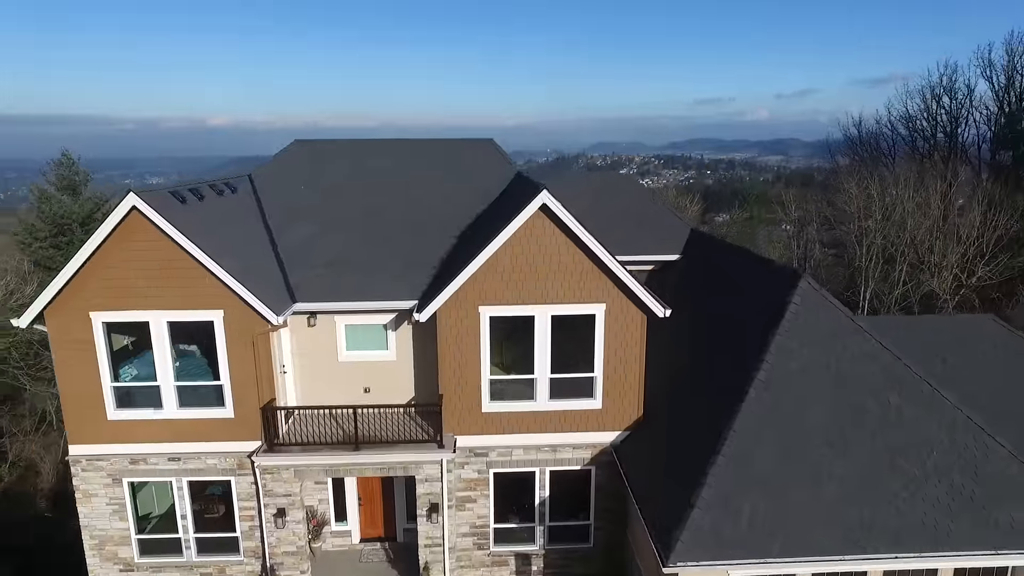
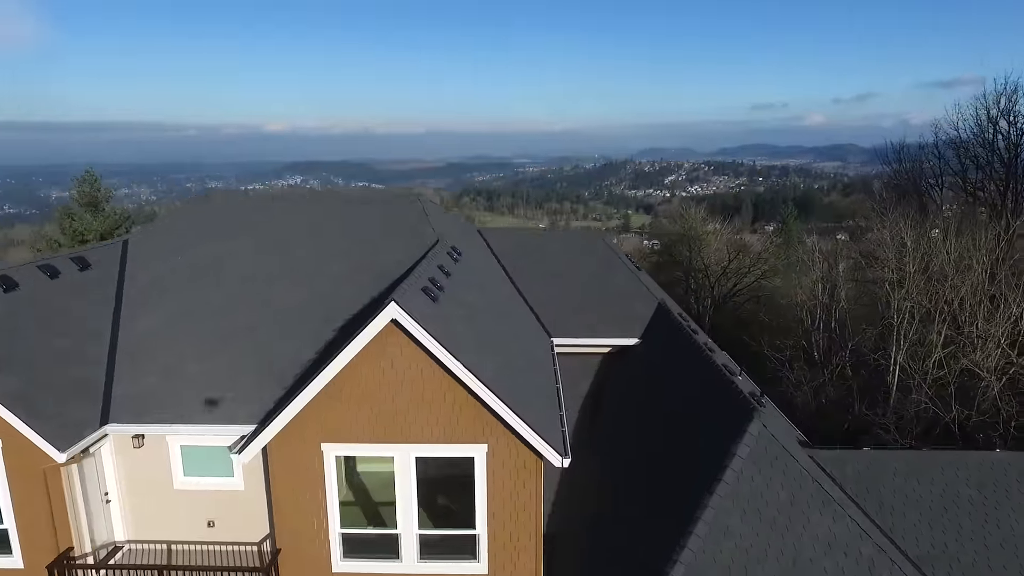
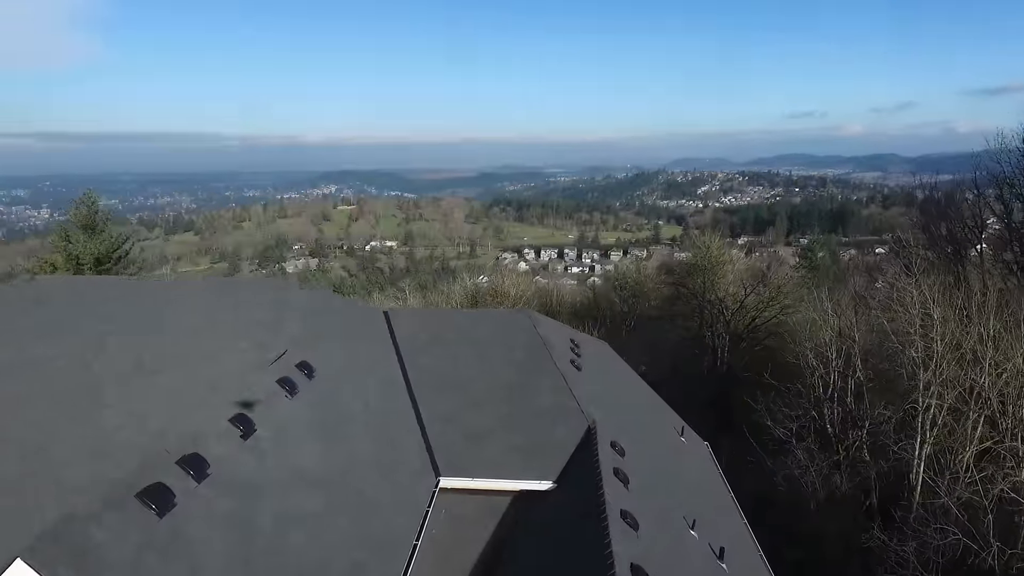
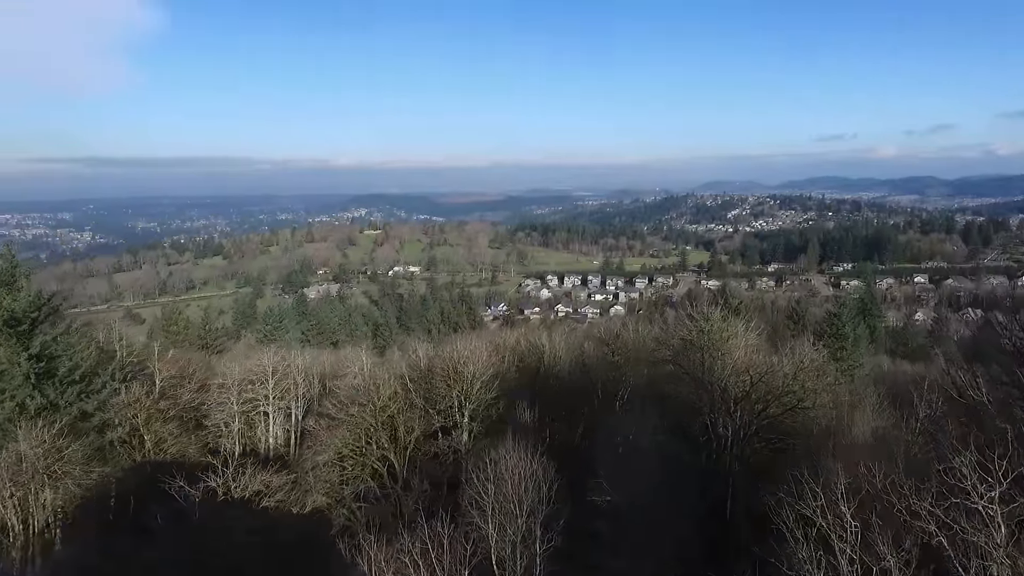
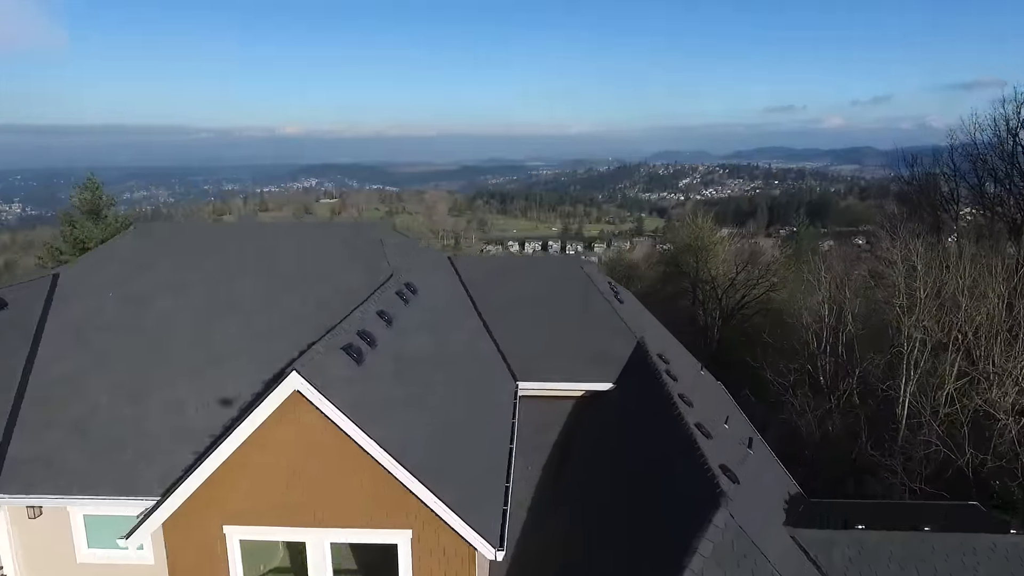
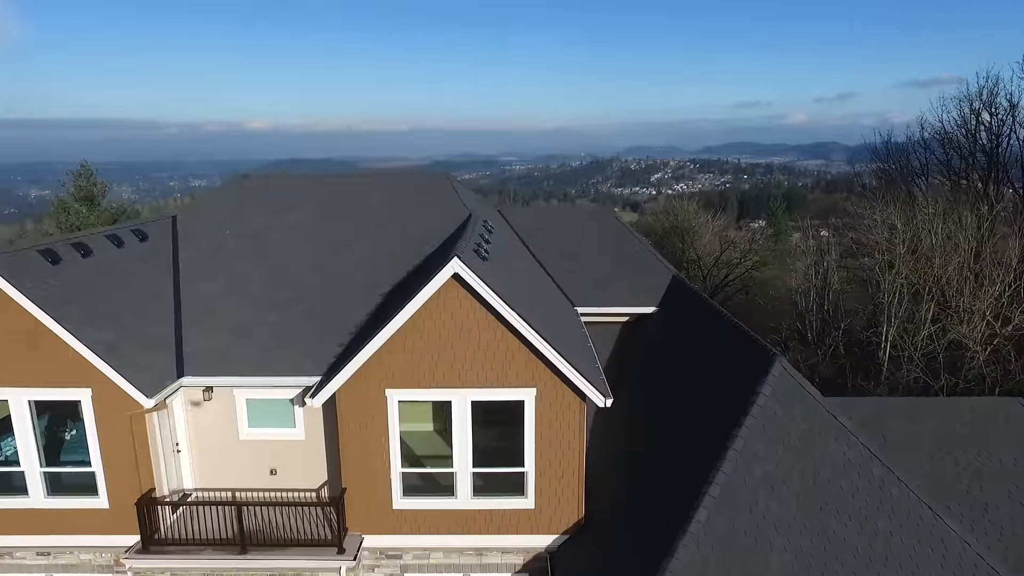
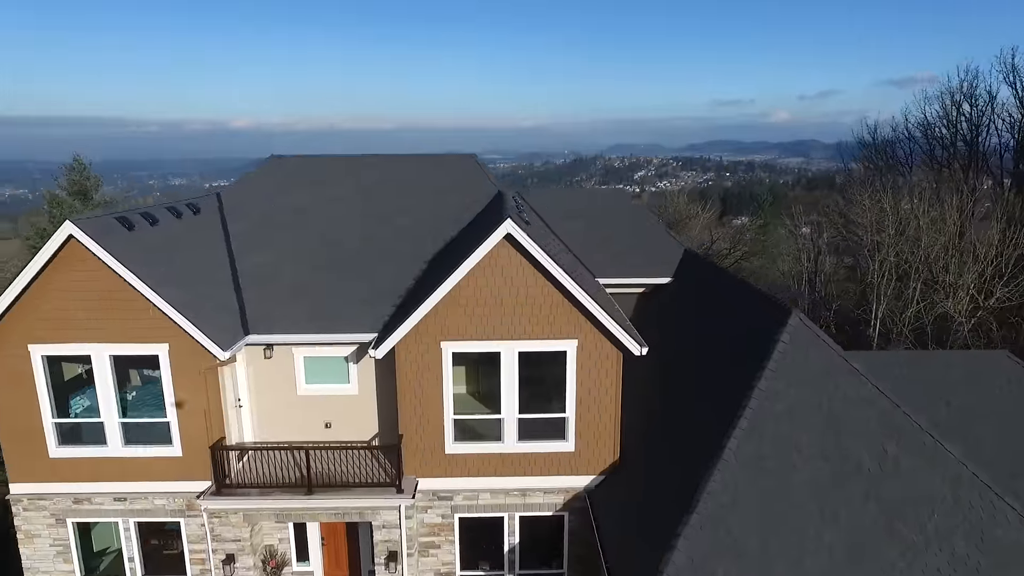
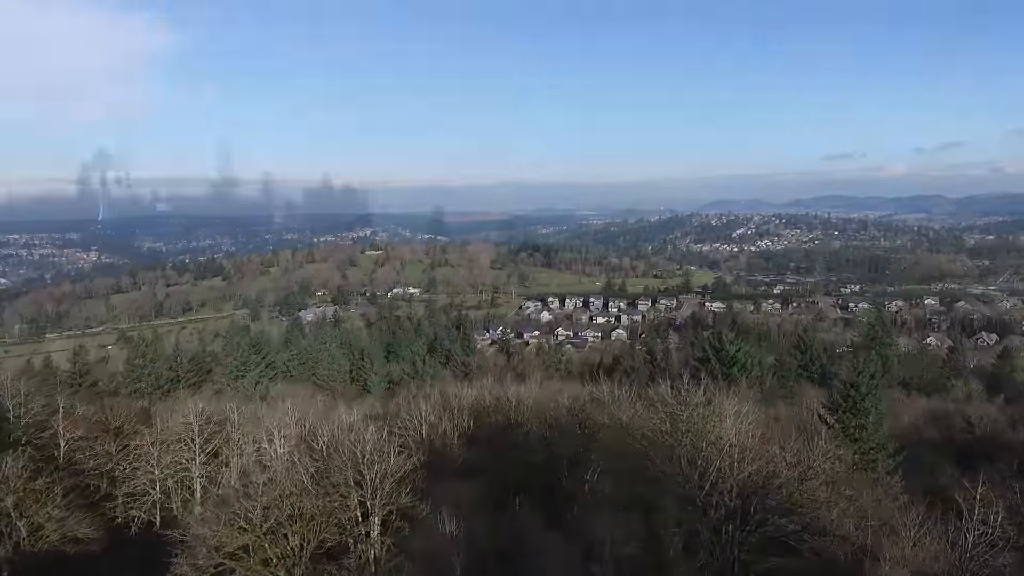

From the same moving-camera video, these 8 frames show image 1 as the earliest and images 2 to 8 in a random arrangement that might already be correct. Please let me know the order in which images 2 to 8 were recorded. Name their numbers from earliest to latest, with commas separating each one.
7, 6, 2, 5, 3, 4, 8
